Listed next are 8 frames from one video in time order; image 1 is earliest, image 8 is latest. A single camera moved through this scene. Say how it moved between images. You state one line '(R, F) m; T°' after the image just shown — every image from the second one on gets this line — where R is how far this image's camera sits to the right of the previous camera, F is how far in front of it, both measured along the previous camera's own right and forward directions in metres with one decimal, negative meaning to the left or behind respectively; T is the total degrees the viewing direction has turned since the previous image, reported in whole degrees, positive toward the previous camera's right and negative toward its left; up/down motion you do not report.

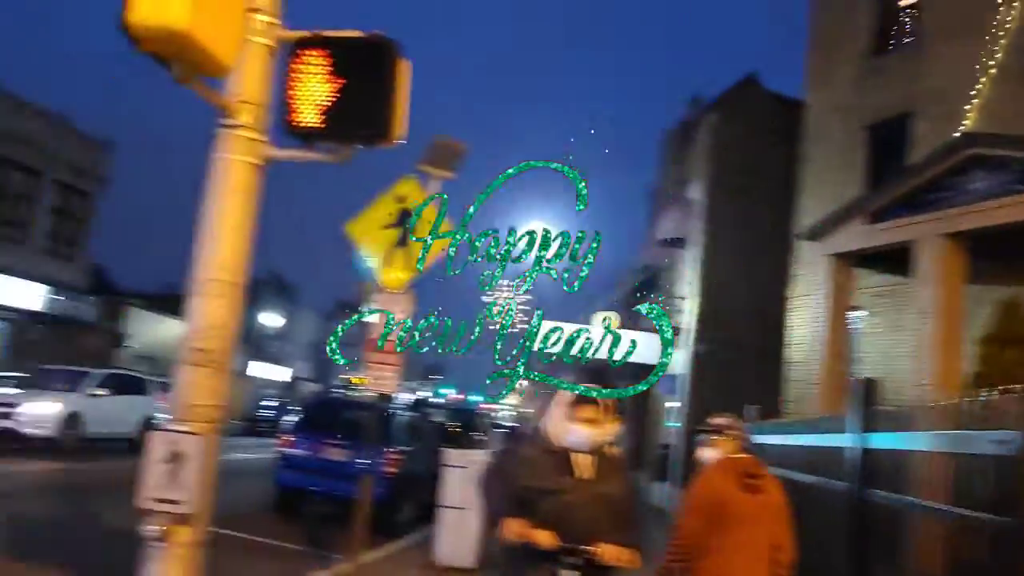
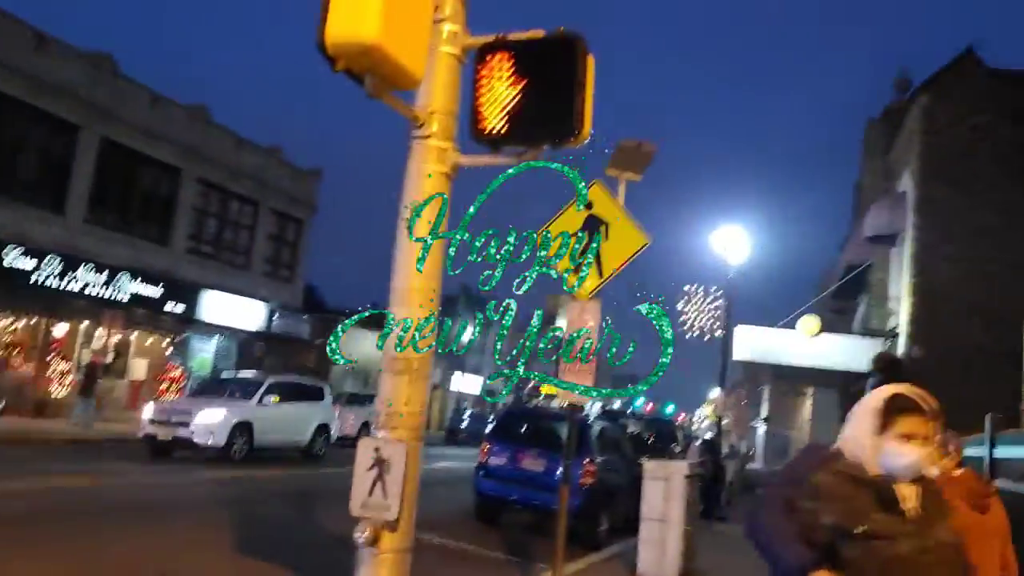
(-0.1, +0.2) m; -12°
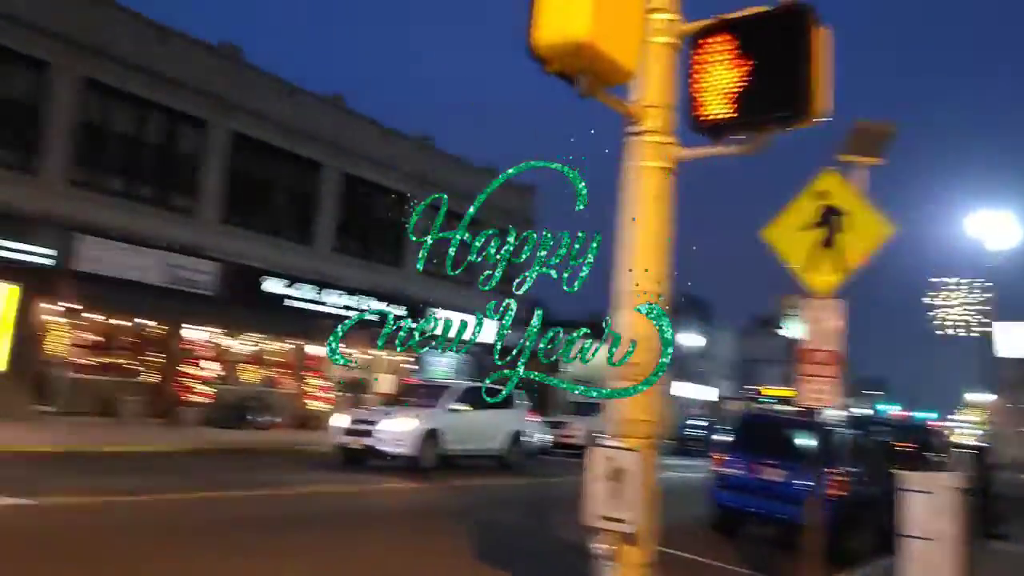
(0.0, +0.2) m; -15°
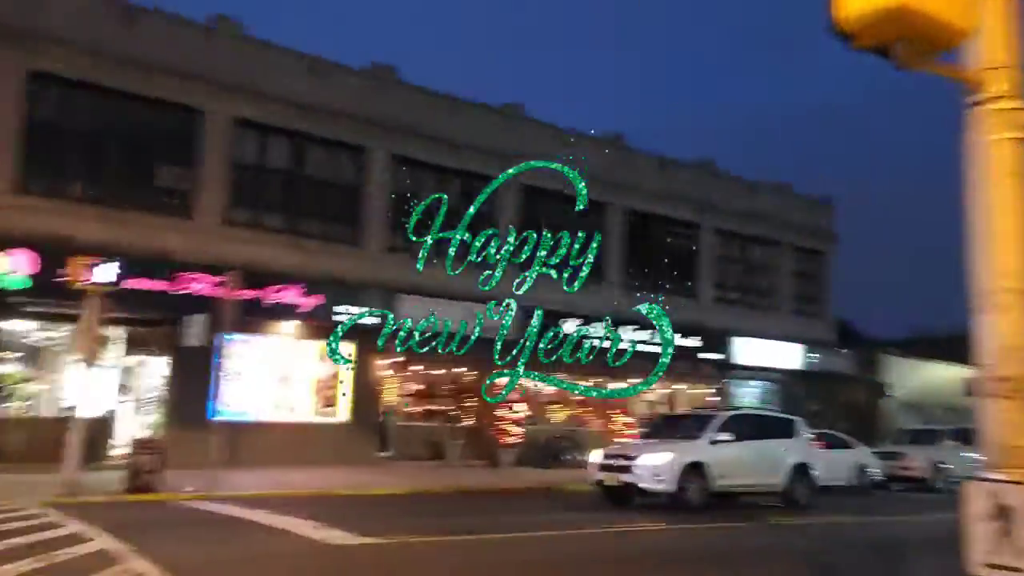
(-0.1, +0.2) m; -20°
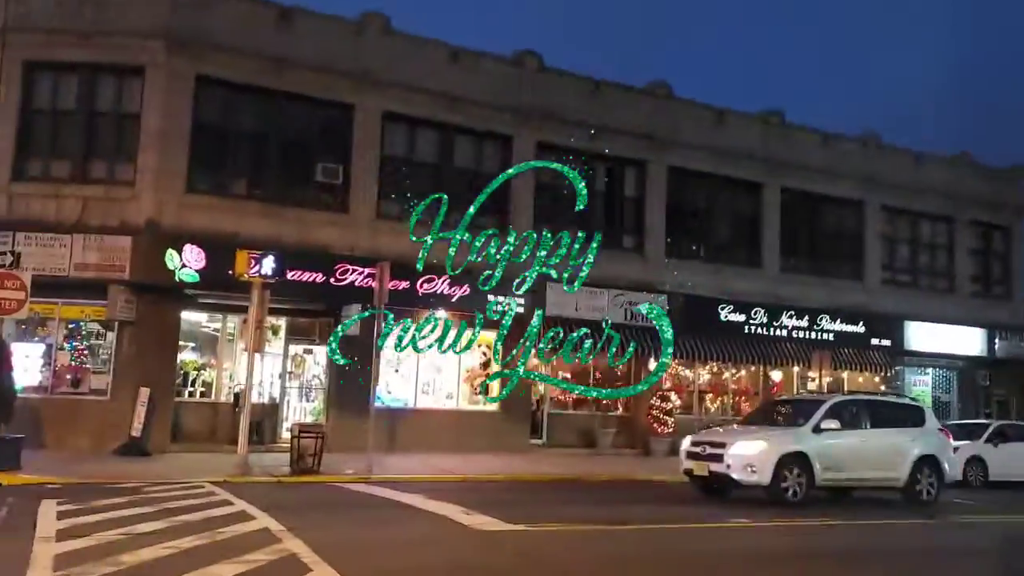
(0.0, +0.3) m; -10°
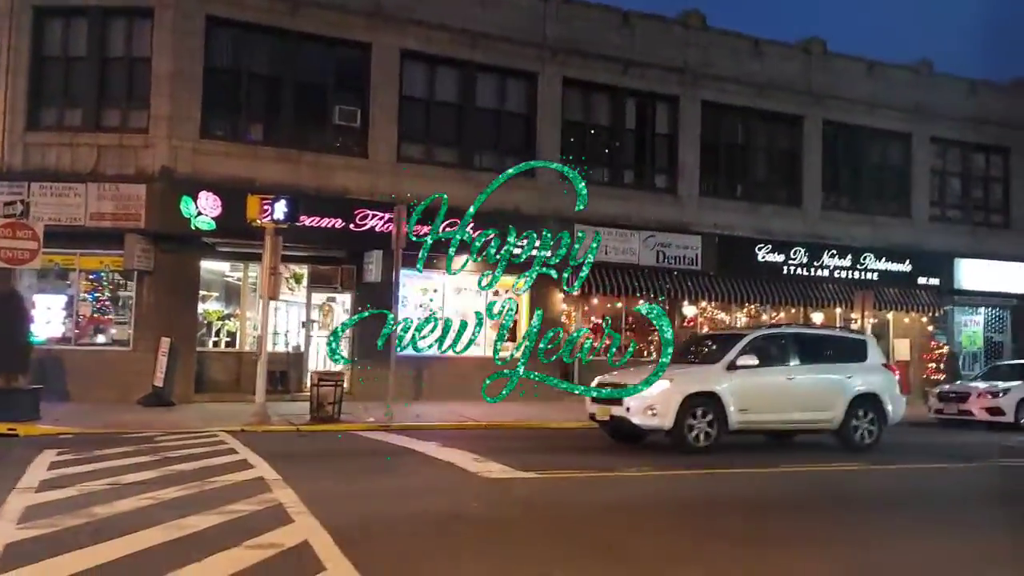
(+0.4, +0.6) m; -3°
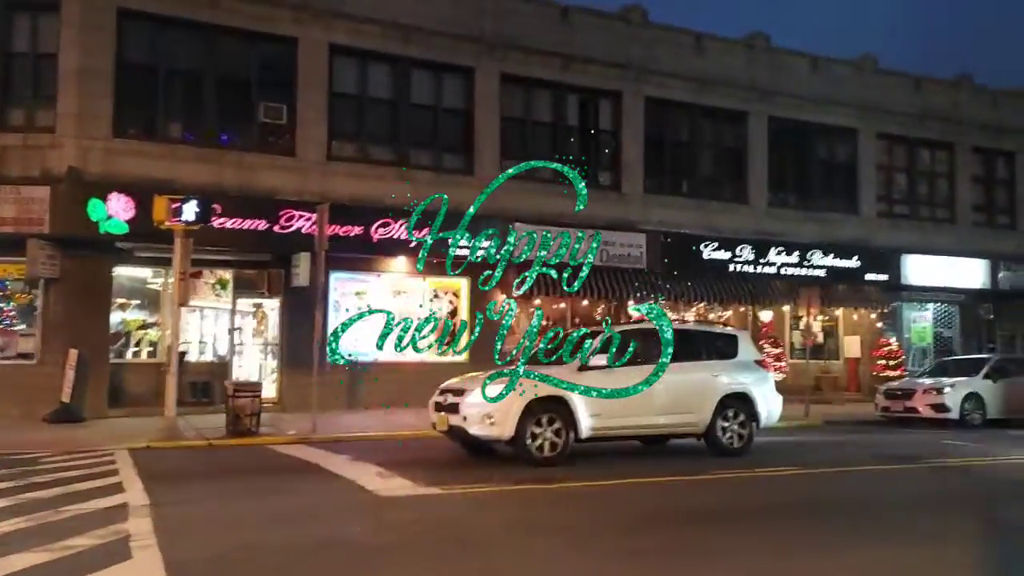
(+0.7, +0.7) m; +2°
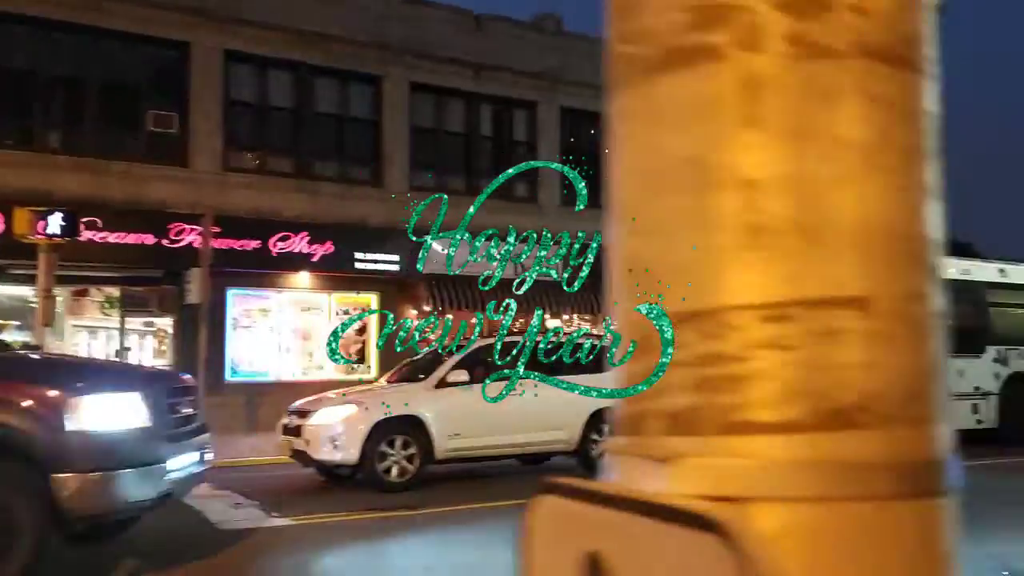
(+0.8, +0.6) m; +4°
